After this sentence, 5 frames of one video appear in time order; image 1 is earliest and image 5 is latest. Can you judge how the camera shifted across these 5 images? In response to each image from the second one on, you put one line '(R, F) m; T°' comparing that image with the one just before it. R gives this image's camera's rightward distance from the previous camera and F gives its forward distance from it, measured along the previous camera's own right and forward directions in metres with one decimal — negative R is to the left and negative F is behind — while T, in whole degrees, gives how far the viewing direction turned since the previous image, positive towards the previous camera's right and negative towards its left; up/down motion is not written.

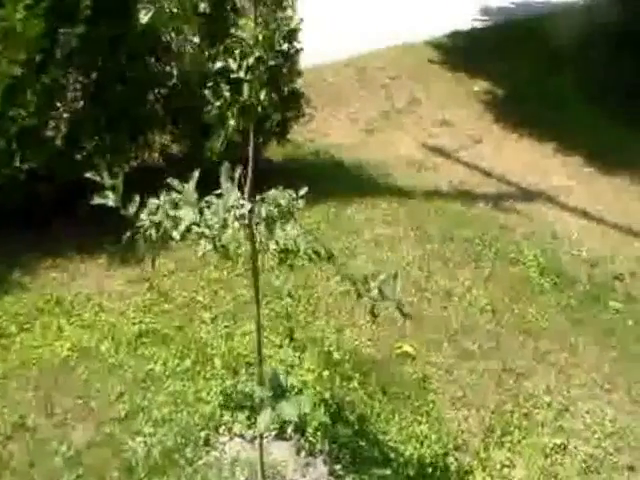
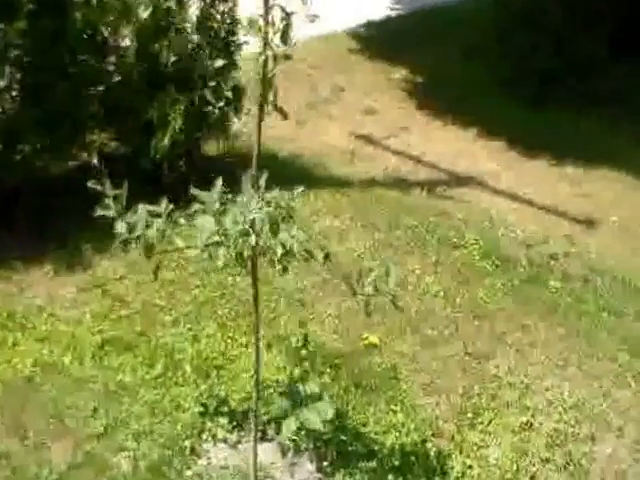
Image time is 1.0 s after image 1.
(-0.4, +0.1) m; +8°
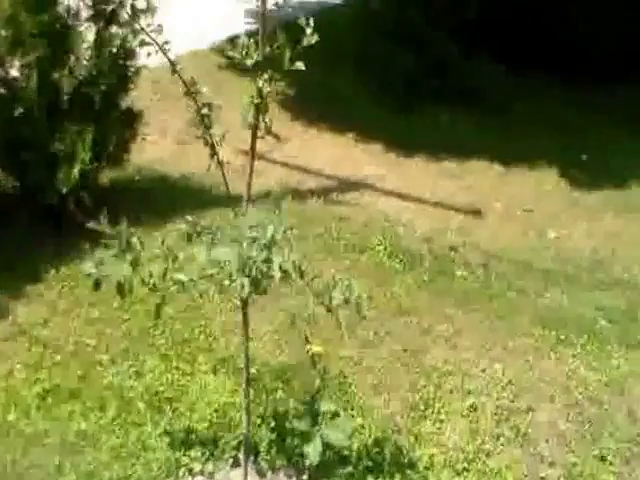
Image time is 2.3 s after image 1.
(-0.6, 0.0) m; +12°
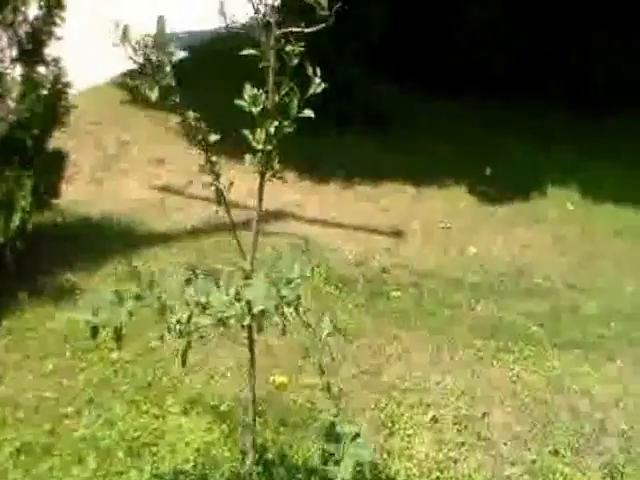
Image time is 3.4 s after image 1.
(-0.5, -0.1) m; +10°
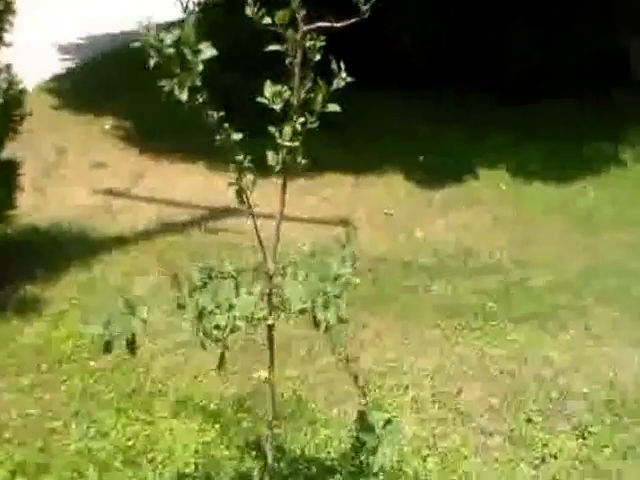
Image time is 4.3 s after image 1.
(-0.4, 0.0) m; +7°
